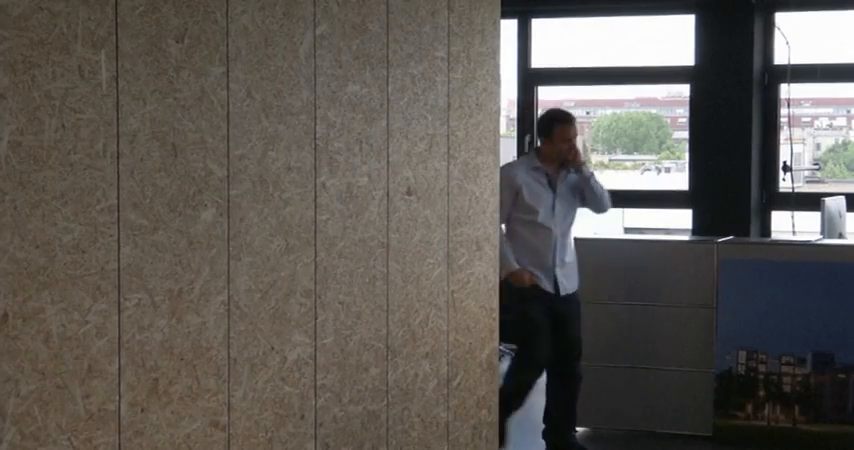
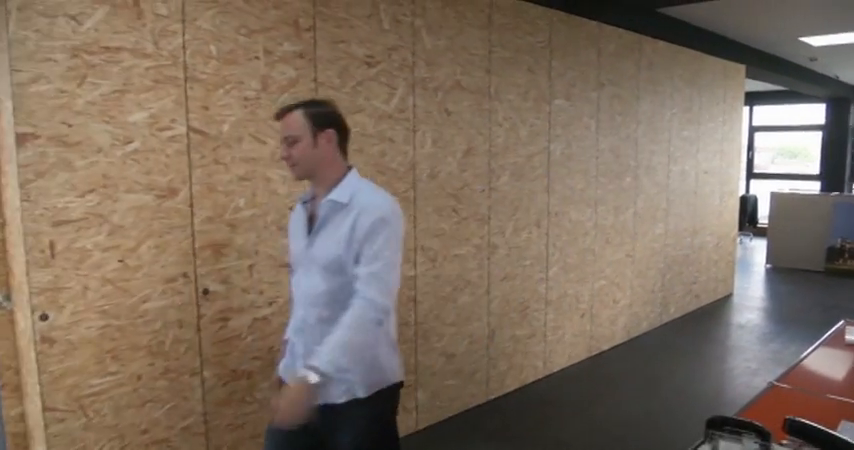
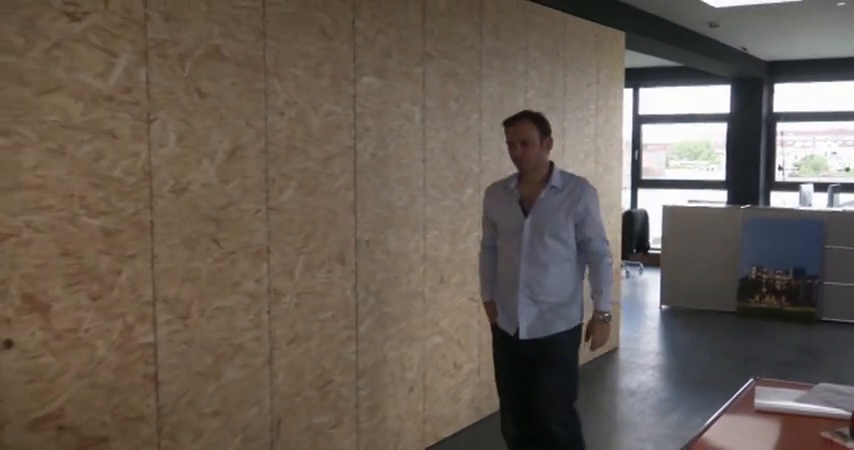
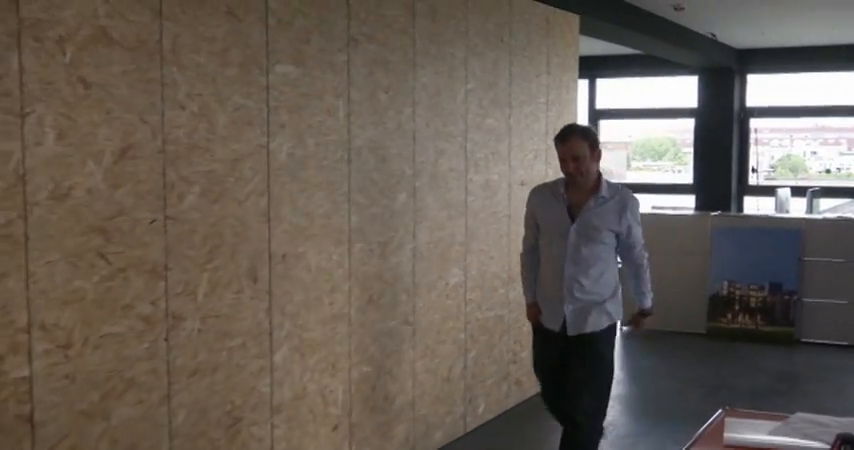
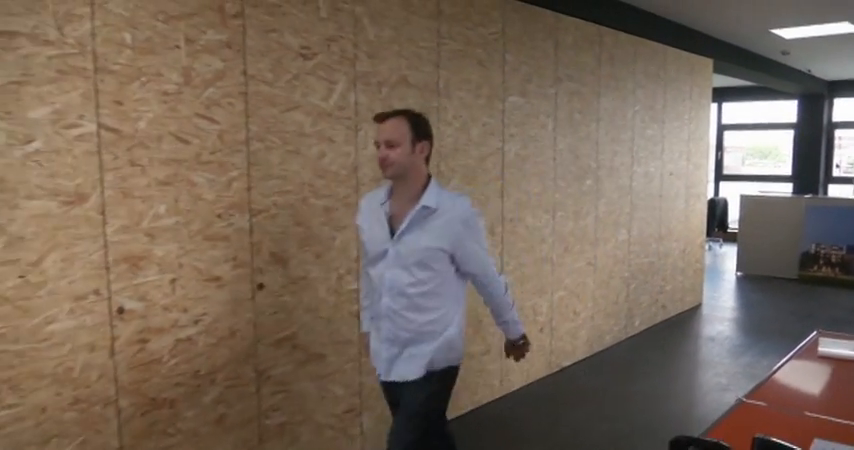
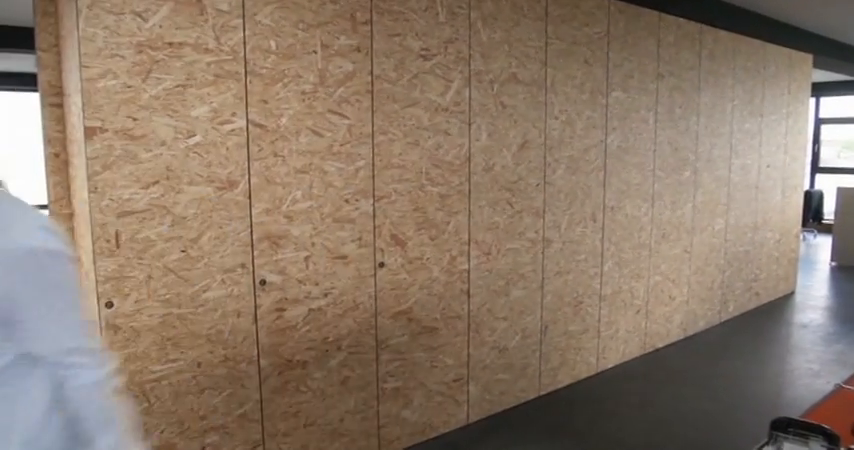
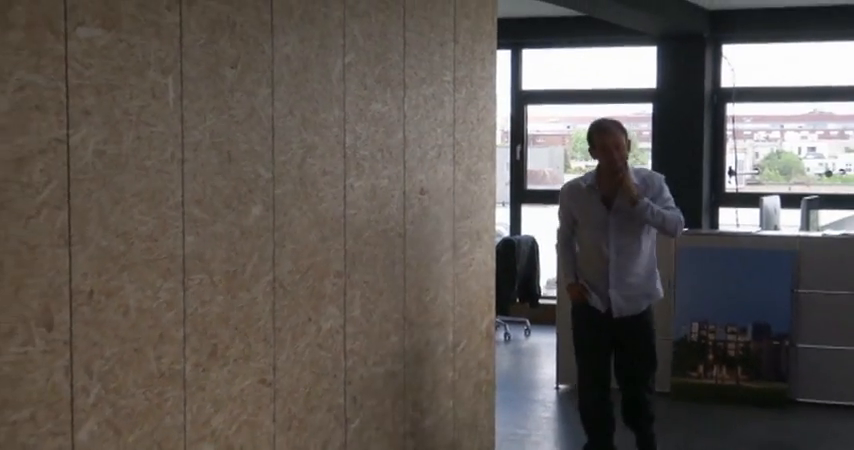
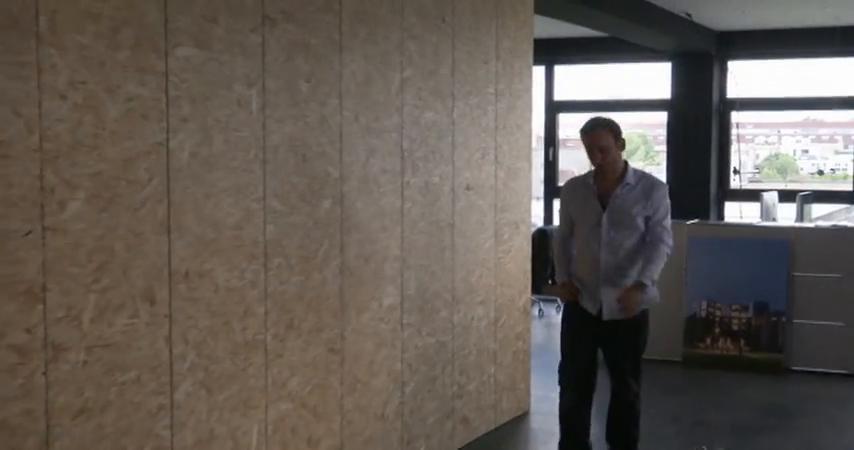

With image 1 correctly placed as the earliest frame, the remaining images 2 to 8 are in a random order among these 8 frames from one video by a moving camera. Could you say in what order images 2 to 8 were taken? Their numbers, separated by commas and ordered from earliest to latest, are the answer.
7, 8, 4, 3, 5, 2, 6
